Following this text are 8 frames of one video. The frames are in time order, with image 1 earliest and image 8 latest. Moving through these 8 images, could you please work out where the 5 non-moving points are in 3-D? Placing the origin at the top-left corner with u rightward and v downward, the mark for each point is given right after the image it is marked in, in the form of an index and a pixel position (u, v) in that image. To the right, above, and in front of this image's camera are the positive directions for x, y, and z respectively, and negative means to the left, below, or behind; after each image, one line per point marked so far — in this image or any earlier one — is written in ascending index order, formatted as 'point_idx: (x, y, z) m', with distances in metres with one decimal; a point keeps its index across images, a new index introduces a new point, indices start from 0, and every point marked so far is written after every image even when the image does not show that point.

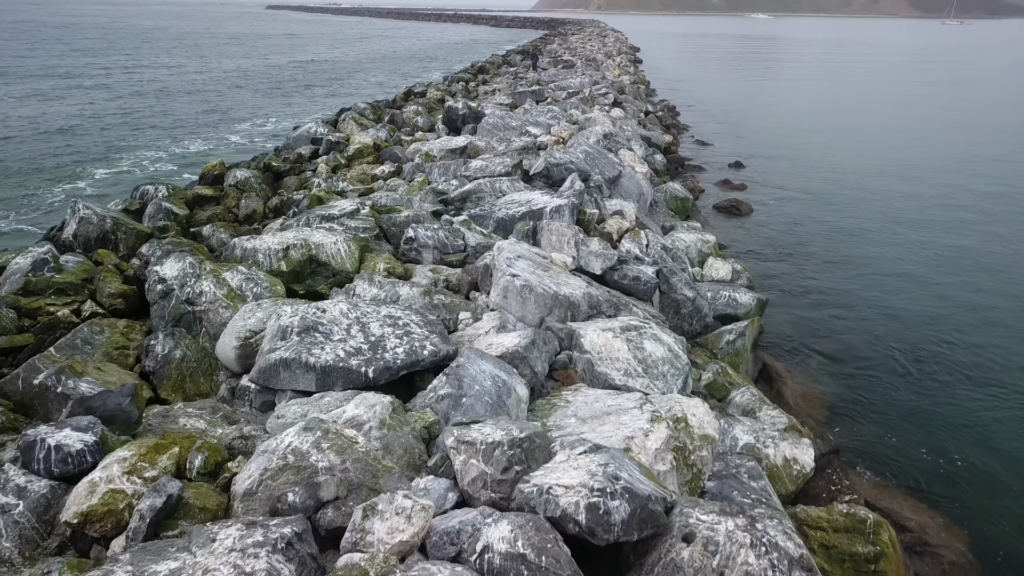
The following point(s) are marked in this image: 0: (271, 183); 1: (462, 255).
0: (-3.5, +1.5, +12.7) m
1: (-0.5, +0.3, +9.1) m
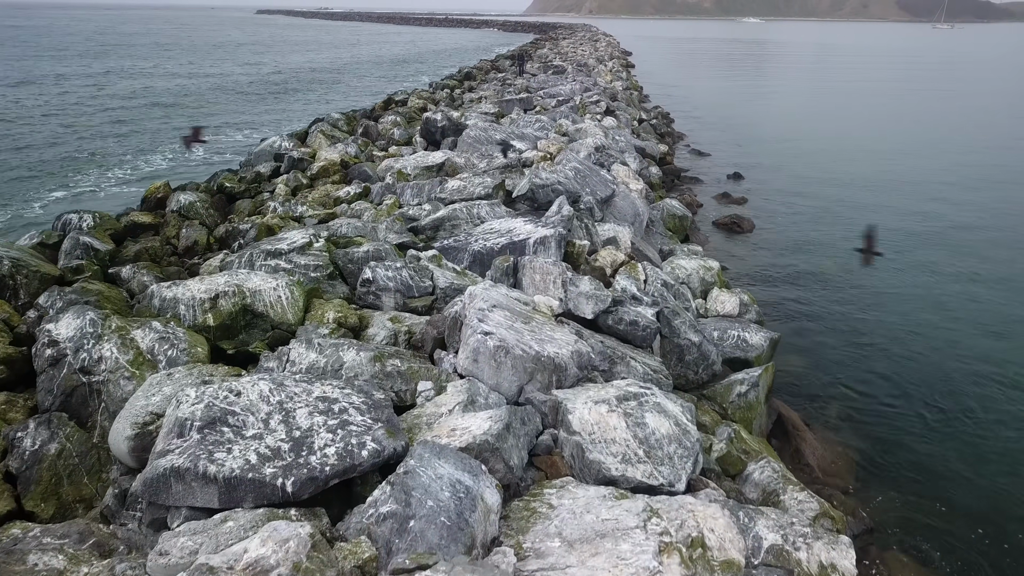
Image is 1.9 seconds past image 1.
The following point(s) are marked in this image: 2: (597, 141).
0: (-3.7, +1.0, +11.3) m
1: (-0.7, -0.1, +7.8) m
2: (+1.7, +2.9, +17.2) m
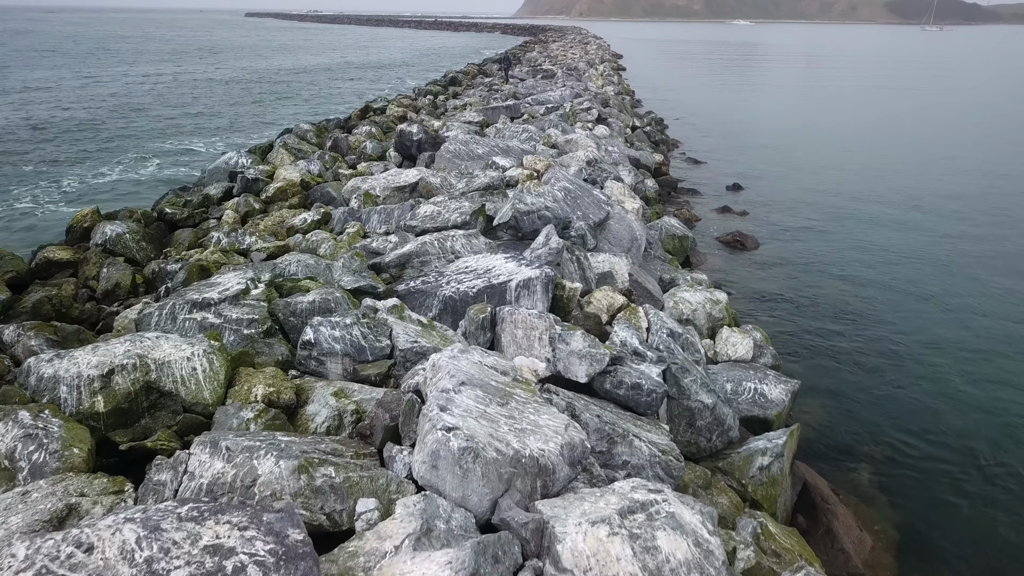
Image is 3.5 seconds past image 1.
0: (-4.0, +0.6, +9.8) m
1: (-0.9, -0.6, +6.3) m
2: (+1.4, +2.4, +15.8) m
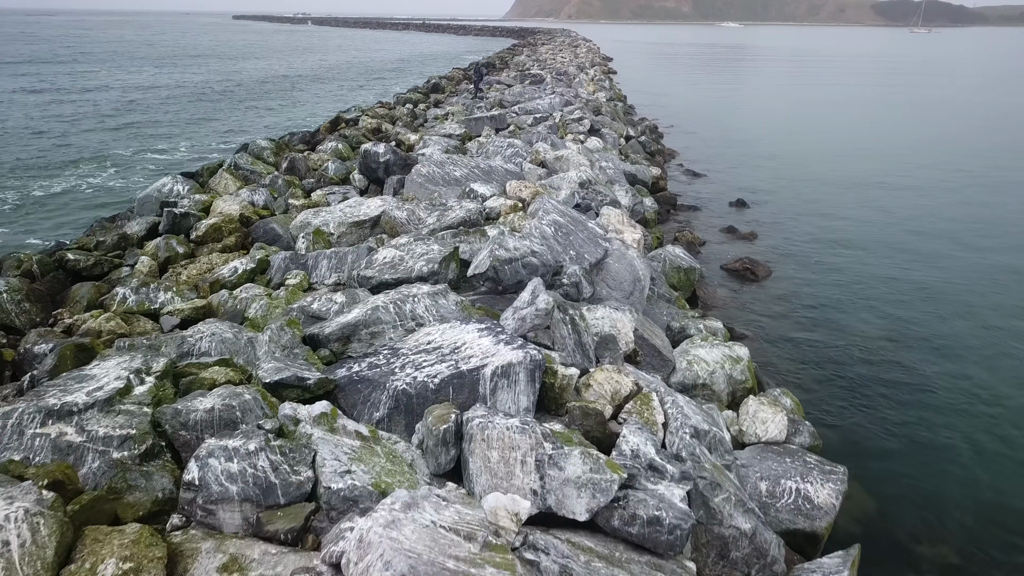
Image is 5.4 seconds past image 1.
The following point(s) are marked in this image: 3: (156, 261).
0: (-4.2, 0.0, +8.0) m
1: (-1.1, -1.1, +4.5) m
2: (+1.1, +1.8, +14.0) m
3: (-3.5, +0.3, +8.6) m
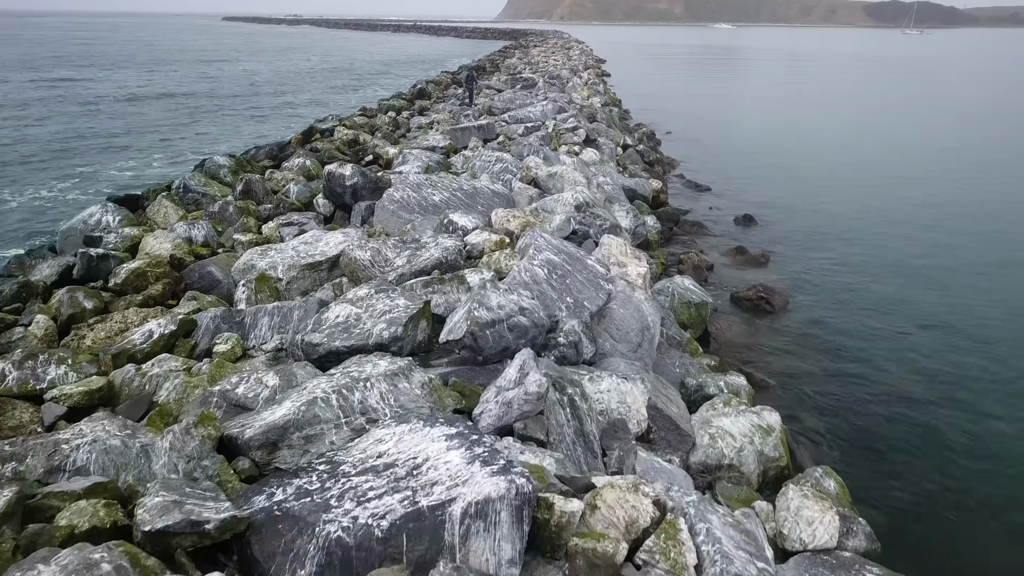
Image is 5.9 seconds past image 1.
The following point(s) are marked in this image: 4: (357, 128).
0: (-4.3, -0.6, +6.3) m
1: (-1.1, -1.6, +2.9) m
2: (+0.9, +1.3, +12.4) m
3: (-3.6, -0.2, +7.0) m
4: (-3.4, +3.5, +19.2) m
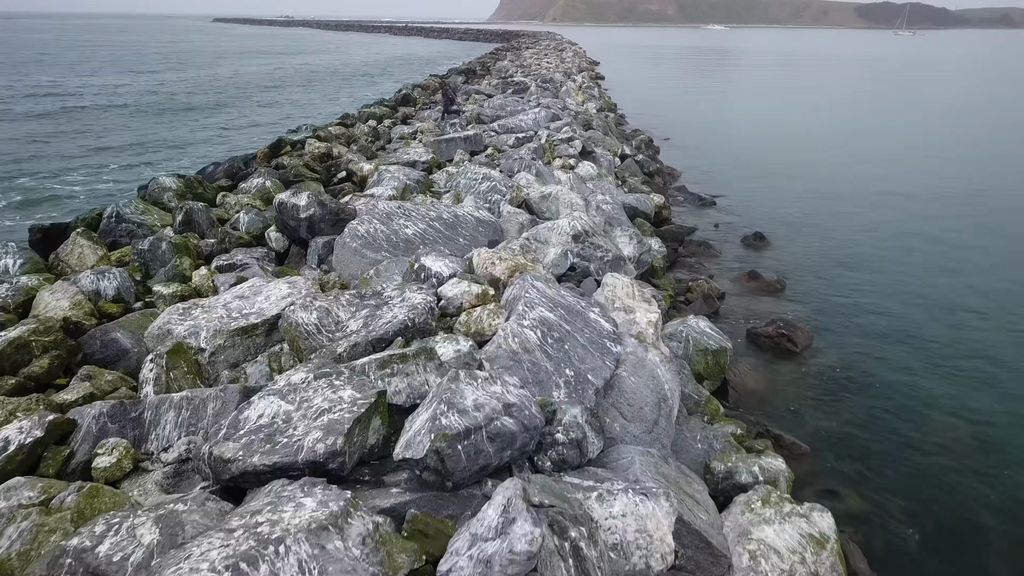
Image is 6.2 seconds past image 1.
0: (-4.4, -1.1, +4.6) m
1: (-1.2, -2.1, +1.2) m
2: (+0.8, +0.8, +10.8) m
3: (-3.7, -0.8, +5.3) m
4: (-3.6, +3.0, +17.6) m
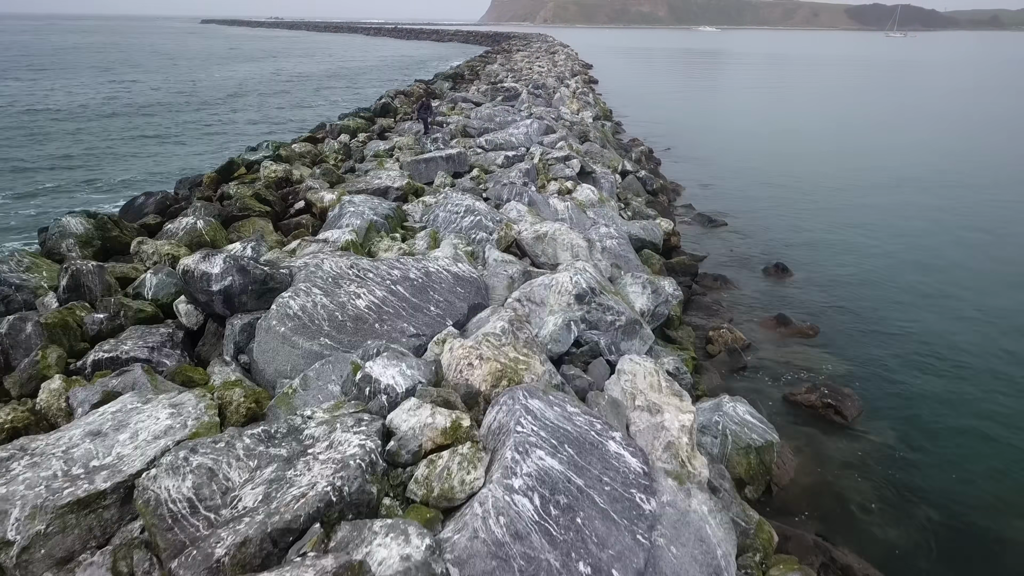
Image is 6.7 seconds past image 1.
0: (-4.4, -1.8, +2.4) m
1: (-1.2, -2.8, -1.1) m
2: (+0.7, +0.1, +8.5) m
3: (-3.8, -1.5, +3.0) m
4: (-3.8, +2.2, +15.3) m
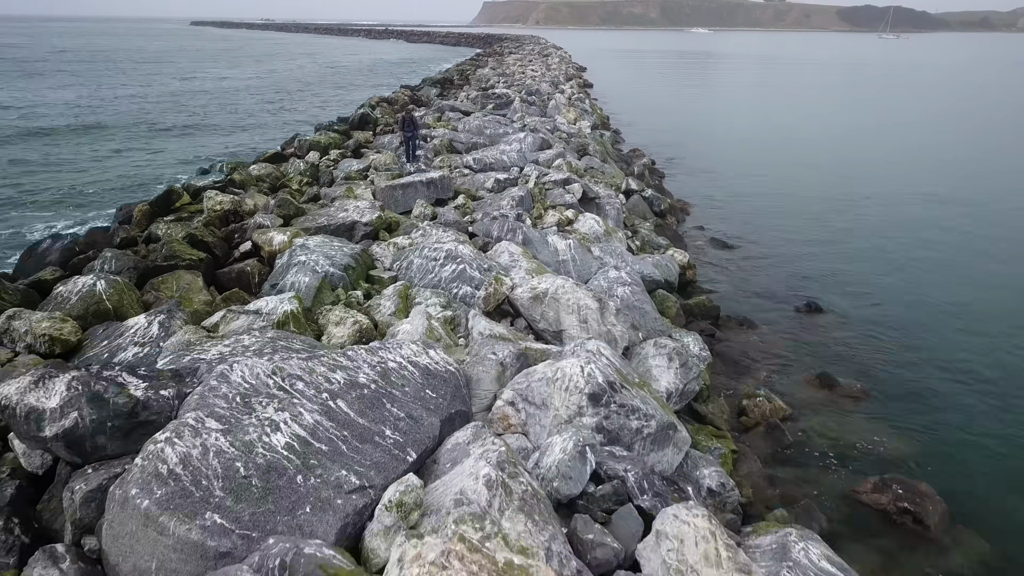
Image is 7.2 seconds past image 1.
0: (-4.4, -2.5, +0.1) m
1: (-1.2, -3.5, -3.3) m
2: (+0.6, -0.6, +6.3) m
3: (-3.8, -2.2, +0.8) m
4: (-3.9, +1.5, +13.0) m
